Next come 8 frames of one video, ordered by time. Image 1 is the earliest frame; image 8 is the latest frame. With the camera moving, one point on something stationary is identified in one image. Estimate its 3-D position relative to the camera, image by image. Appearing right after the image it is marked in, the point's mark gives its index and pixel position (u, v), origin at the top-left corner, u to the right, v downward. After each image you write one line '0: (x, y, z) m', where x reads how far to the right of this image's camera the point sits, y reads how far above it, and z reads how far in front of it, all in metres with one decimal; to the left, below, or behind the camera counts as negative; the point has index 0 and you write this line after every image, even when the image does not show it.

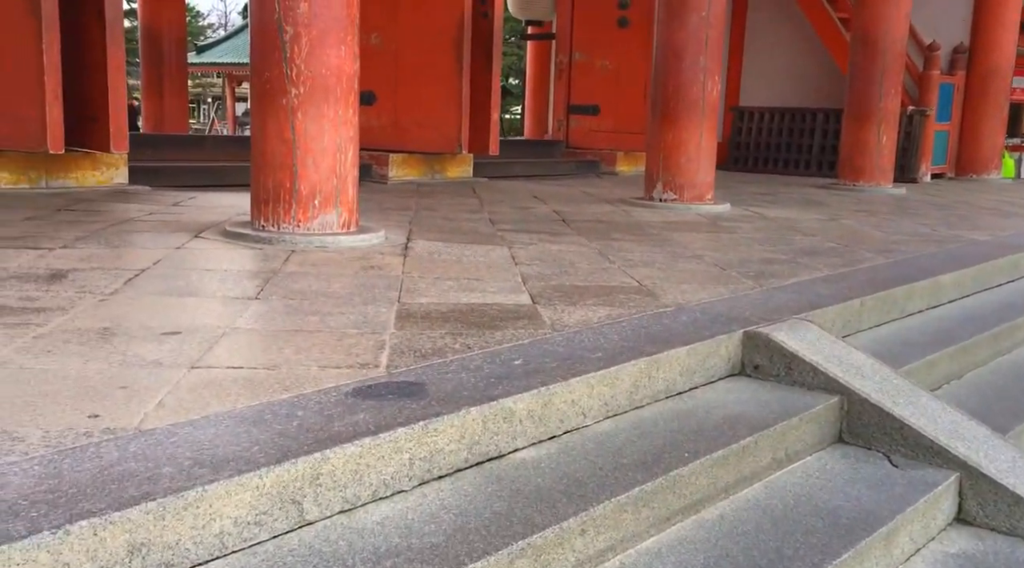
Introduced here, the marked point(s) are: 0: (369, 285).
0: (-0.5, 0.0, +3.8) m
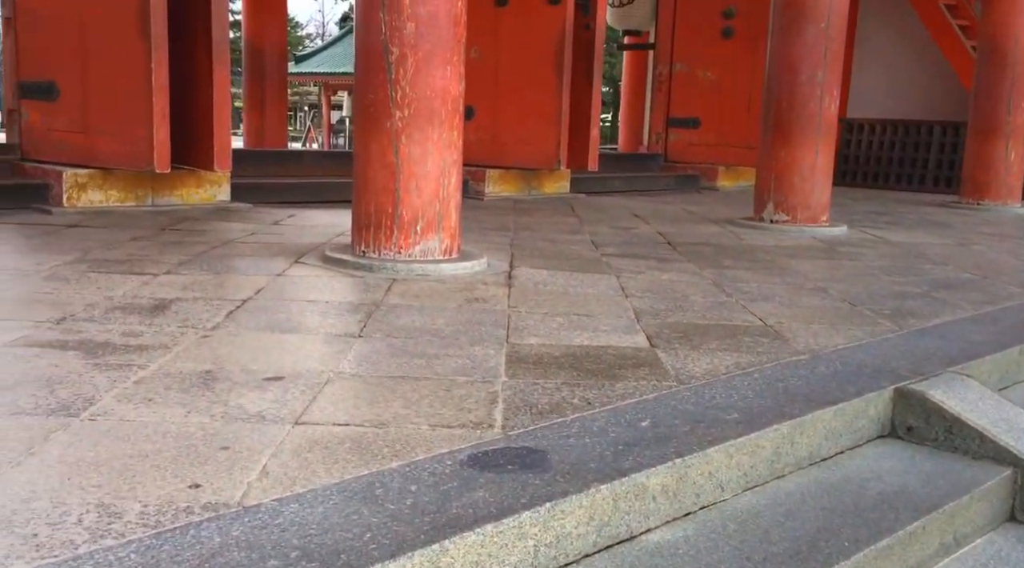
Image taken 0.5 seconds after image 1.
0: (-0.1, -0.1, +3.6) m
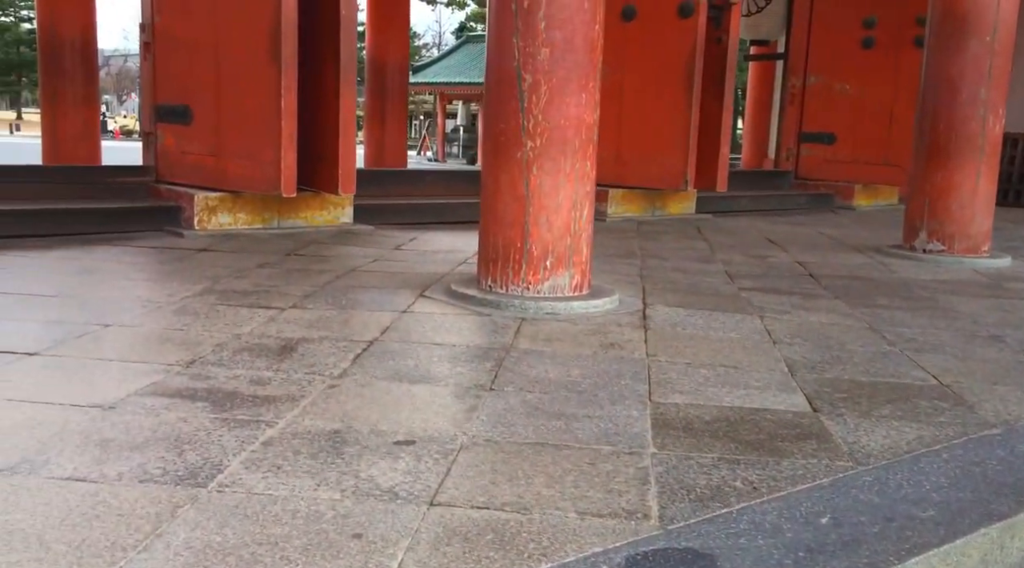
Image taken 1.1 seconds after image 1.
0: (+0.3, -0.3, +3.3) m
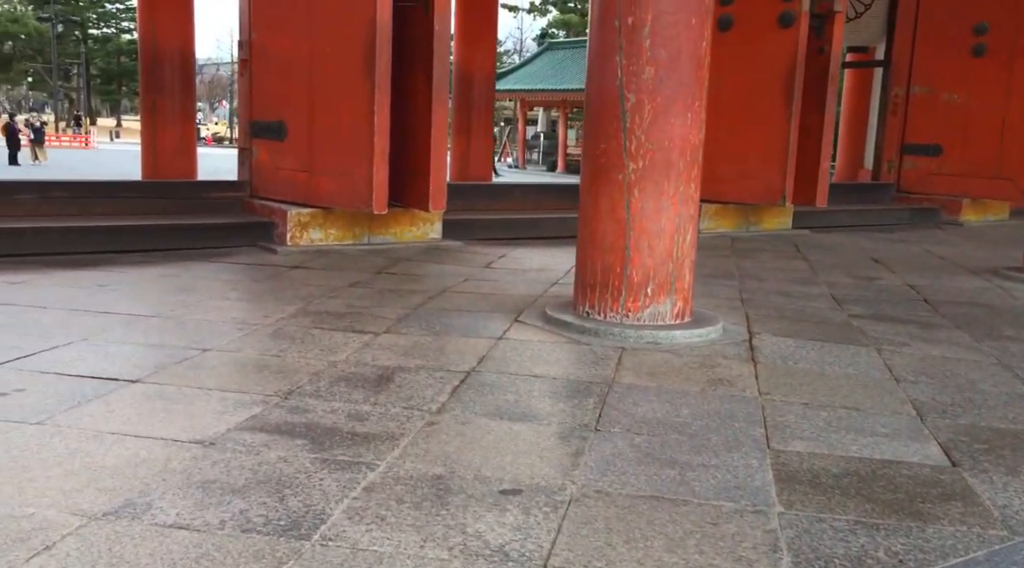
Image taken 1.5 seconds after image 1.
0: (+0.7, -0.4, +3.2) m
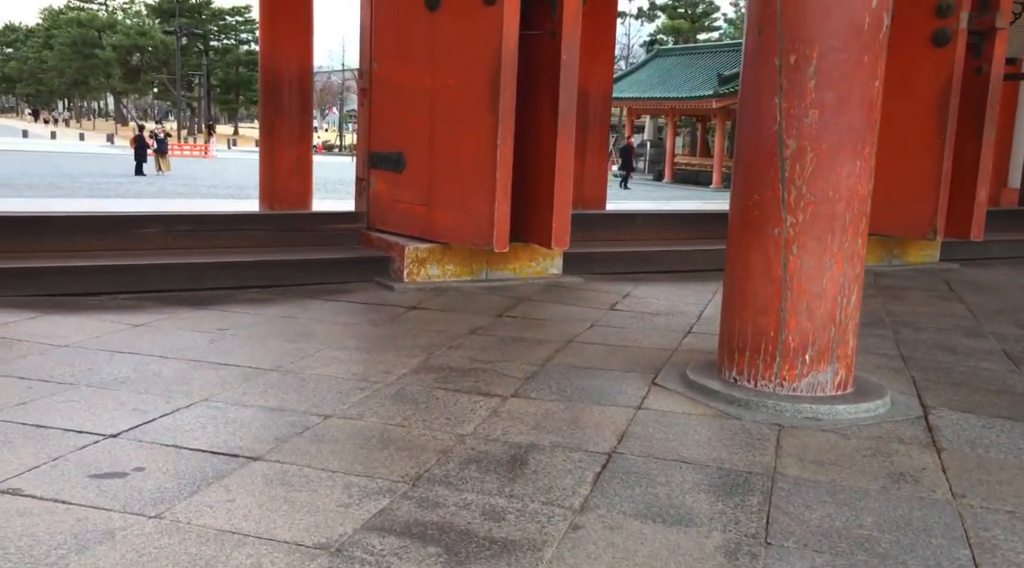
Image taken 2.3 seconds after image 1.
0: (+1.1, -0.7, +2.7) m
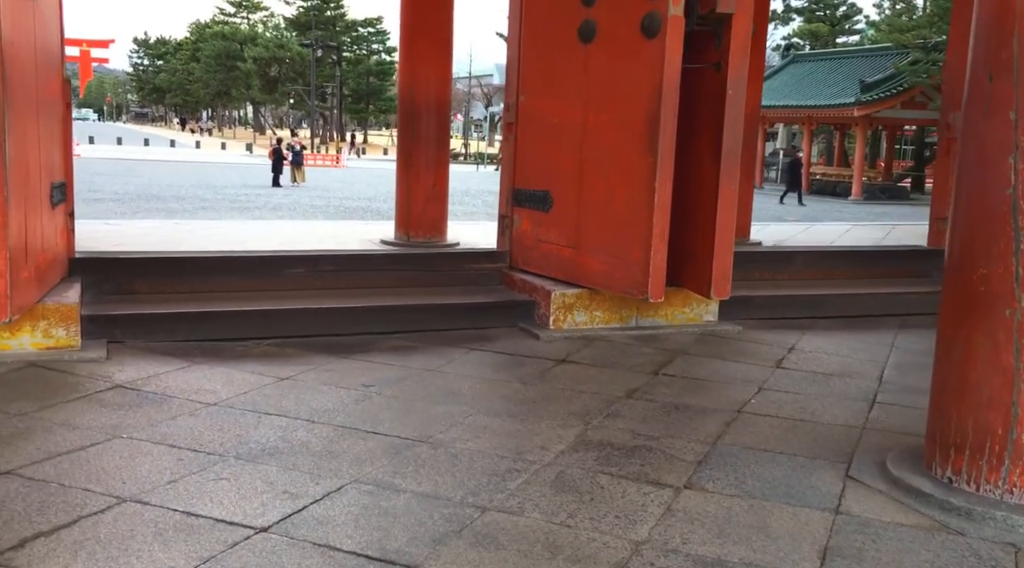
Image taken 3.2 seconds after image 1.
0: (+1.6, -1.0, +2.2) m
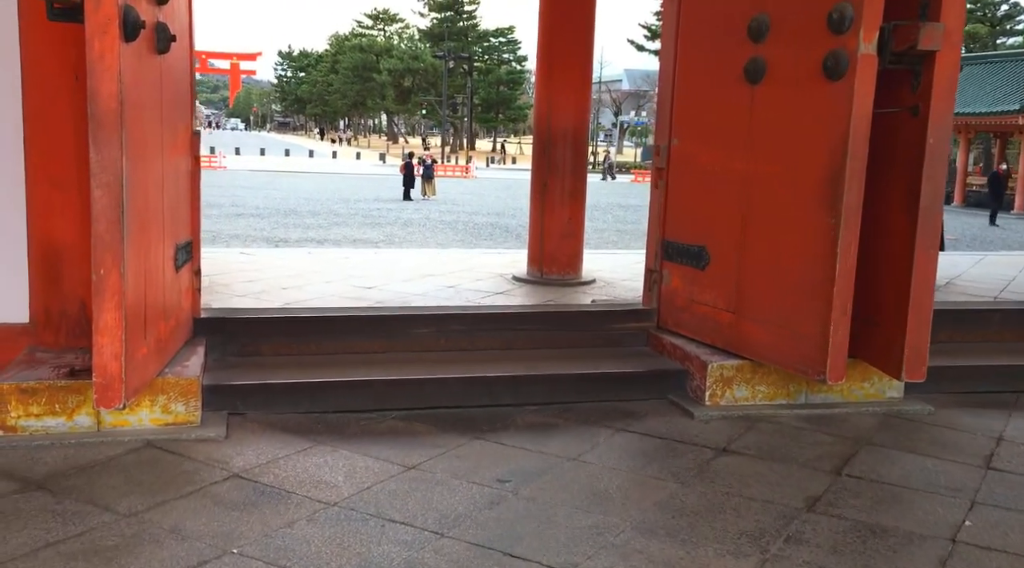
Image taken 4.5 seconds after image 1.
0: (+1.9, -1.4, +1.3) m
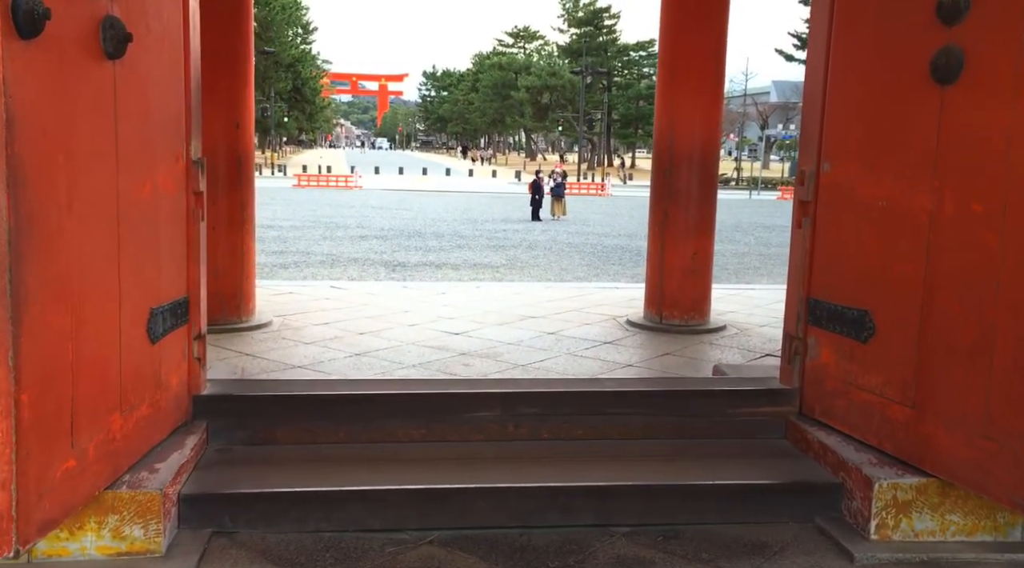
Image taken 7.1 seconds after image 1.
0: (+1.6, -1.6, -0.5) m
